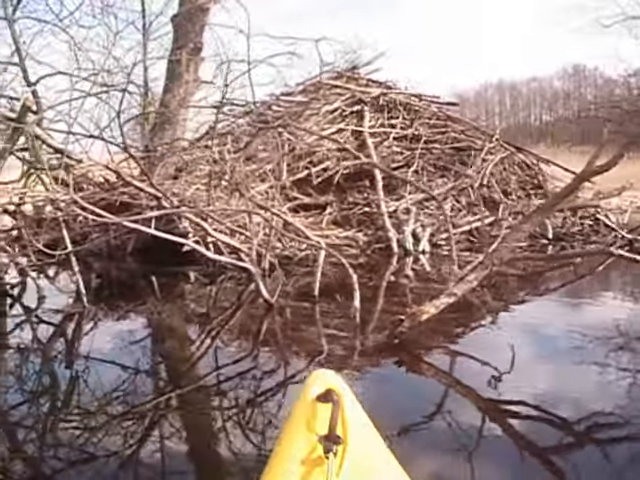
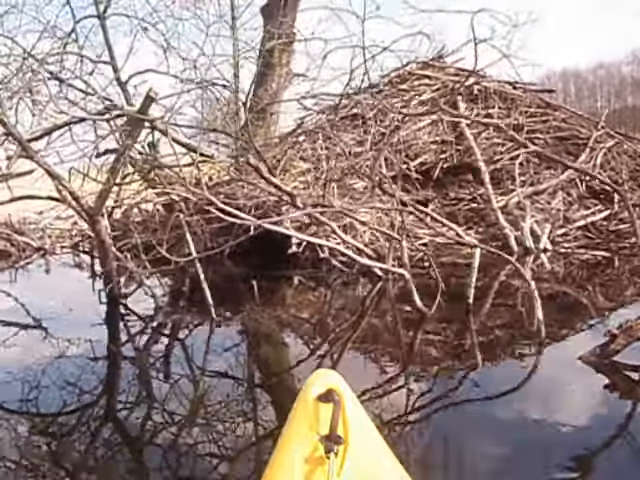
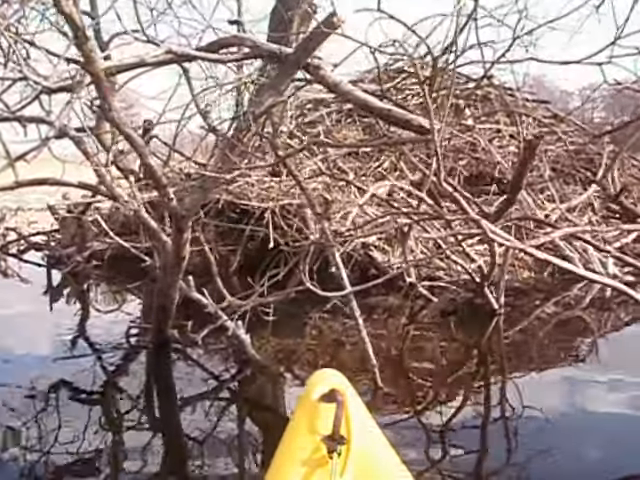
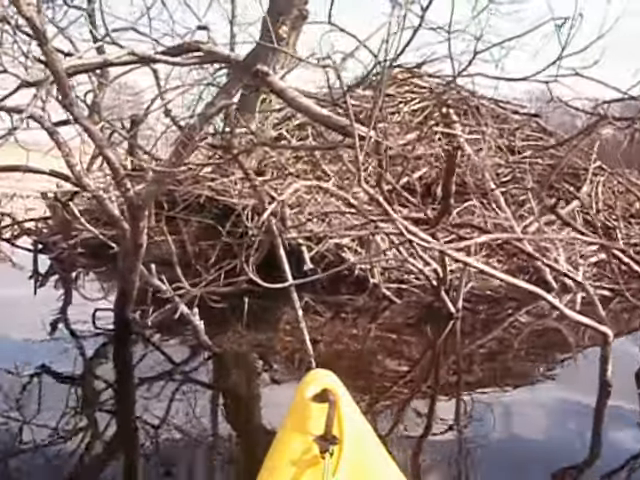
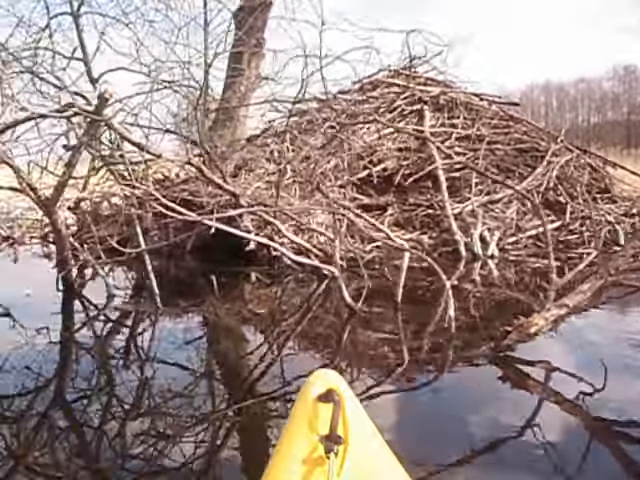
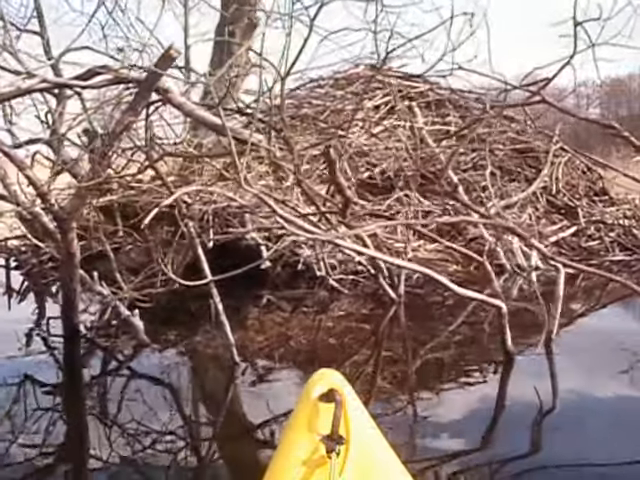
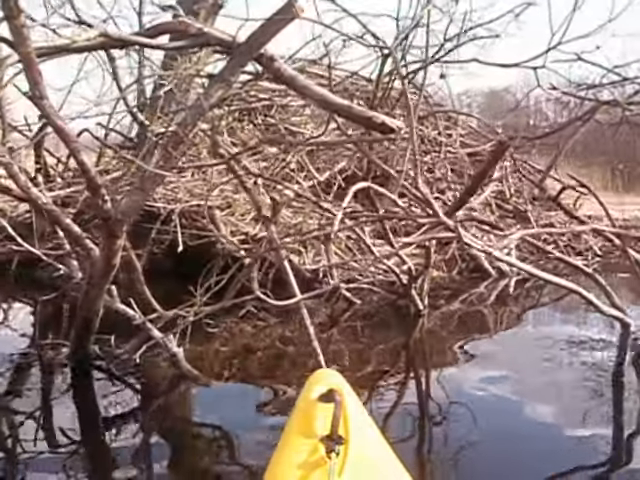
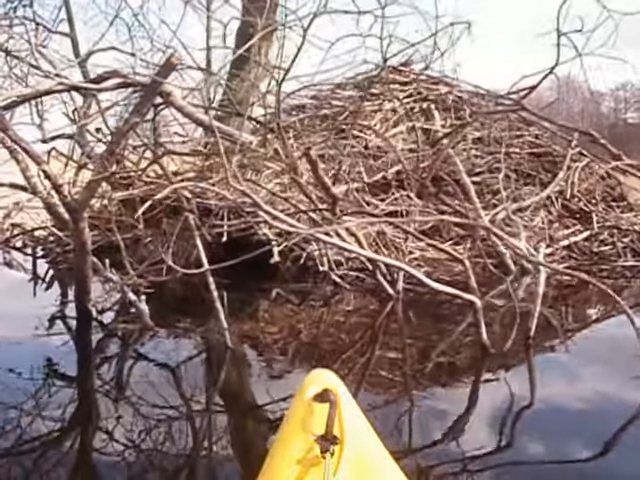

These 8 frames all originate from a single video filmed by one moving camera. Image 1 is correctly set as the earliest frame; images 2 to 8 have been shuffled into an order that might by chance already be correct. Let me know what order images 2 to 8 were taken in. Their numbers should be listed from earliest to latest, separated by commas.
5, 2, 8, 6, 4, 3, 7
